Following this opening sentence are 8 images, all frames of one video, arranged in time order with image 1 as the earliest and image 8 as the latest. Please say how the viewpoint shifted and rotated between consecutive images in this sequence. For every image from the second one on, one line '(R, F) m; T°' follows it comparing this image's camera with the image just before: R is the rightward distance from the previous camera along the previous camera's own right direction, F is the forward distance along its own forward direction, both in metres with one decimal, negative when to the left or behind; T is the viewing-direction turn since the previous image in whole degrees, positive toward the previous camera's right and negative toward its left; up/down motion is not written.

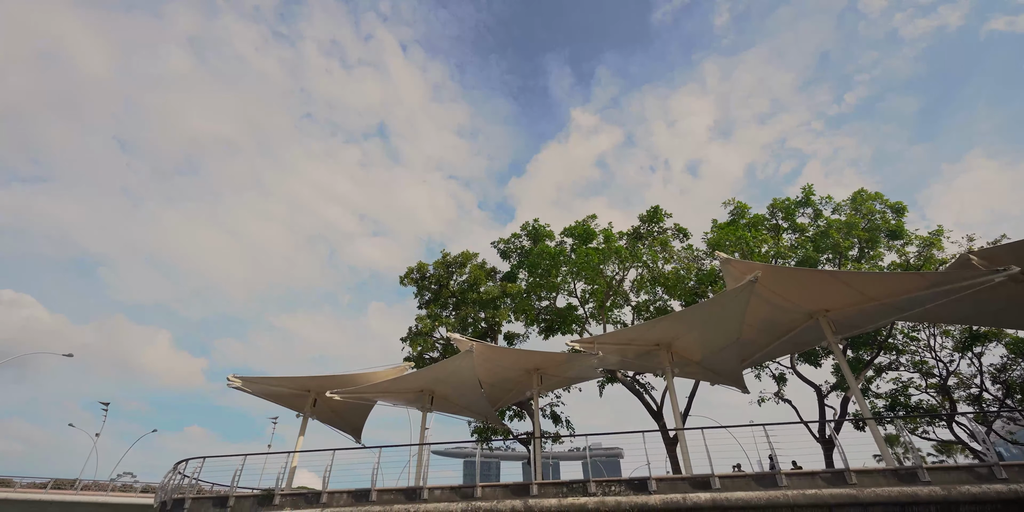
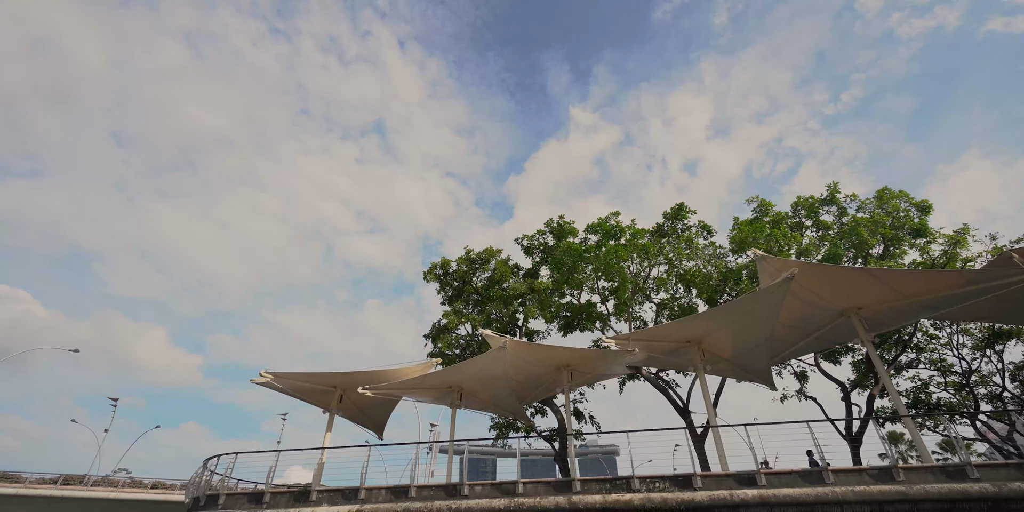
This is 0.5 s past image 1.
(-0.9, +0.1) m; 0°
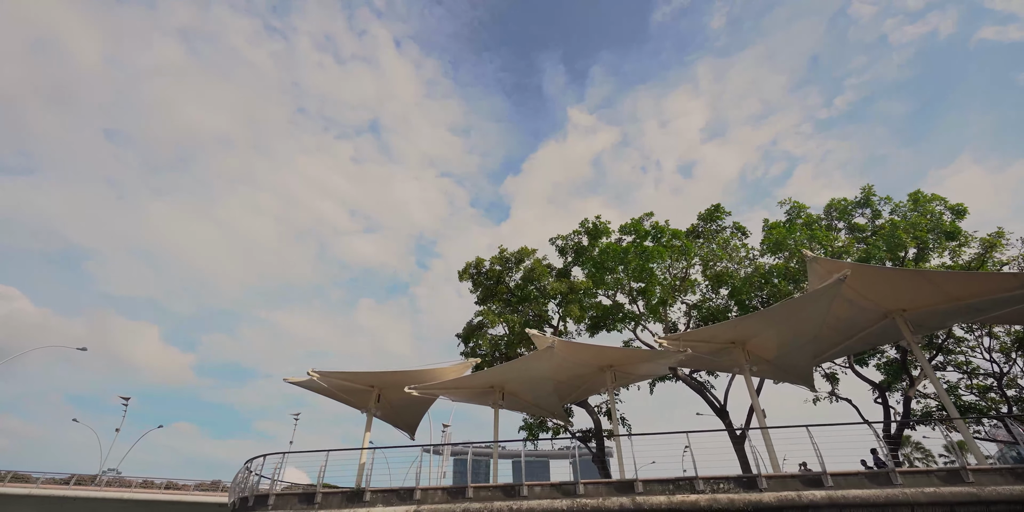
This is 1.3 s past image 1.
(-1.4, +0.1) m; +1°
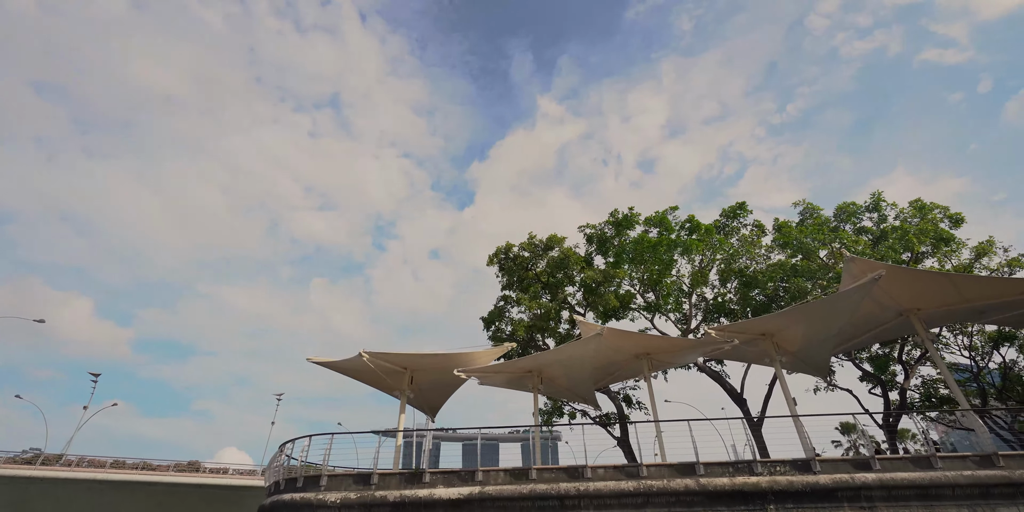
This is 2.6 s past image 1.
(-2.5, +0.1) m; +5°
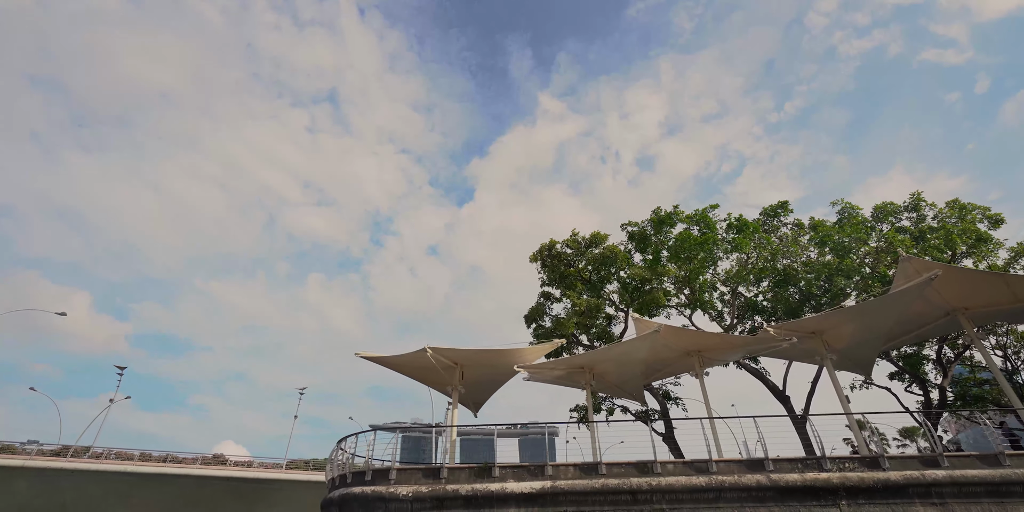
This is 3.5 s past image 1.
(-1.6, -0.1) m; 0°
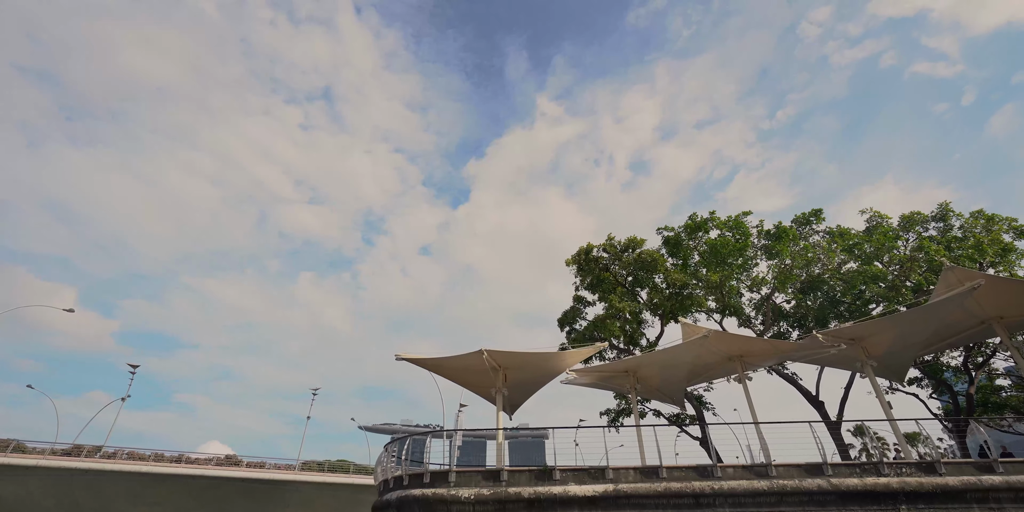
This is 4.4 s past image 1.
(-1.6, -0.1) m; +1°
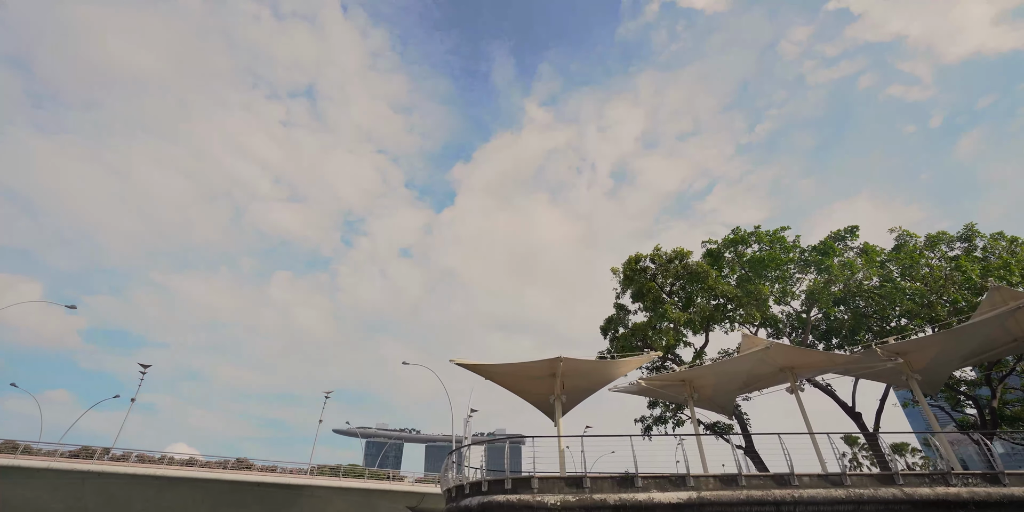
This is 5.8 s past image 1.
(-2.5, -0.1) m; +2°
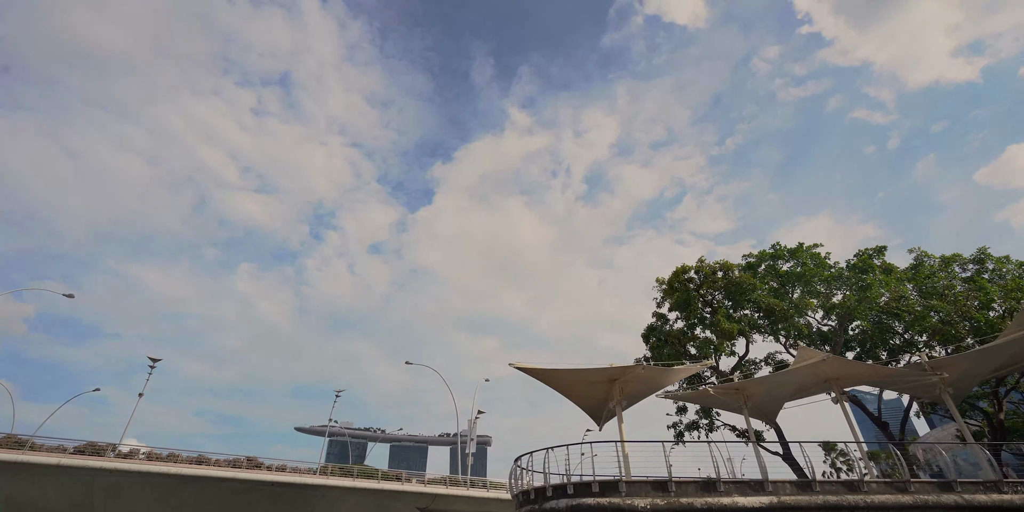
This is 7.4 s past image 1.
(+0.6, -0.3) m; +3°
